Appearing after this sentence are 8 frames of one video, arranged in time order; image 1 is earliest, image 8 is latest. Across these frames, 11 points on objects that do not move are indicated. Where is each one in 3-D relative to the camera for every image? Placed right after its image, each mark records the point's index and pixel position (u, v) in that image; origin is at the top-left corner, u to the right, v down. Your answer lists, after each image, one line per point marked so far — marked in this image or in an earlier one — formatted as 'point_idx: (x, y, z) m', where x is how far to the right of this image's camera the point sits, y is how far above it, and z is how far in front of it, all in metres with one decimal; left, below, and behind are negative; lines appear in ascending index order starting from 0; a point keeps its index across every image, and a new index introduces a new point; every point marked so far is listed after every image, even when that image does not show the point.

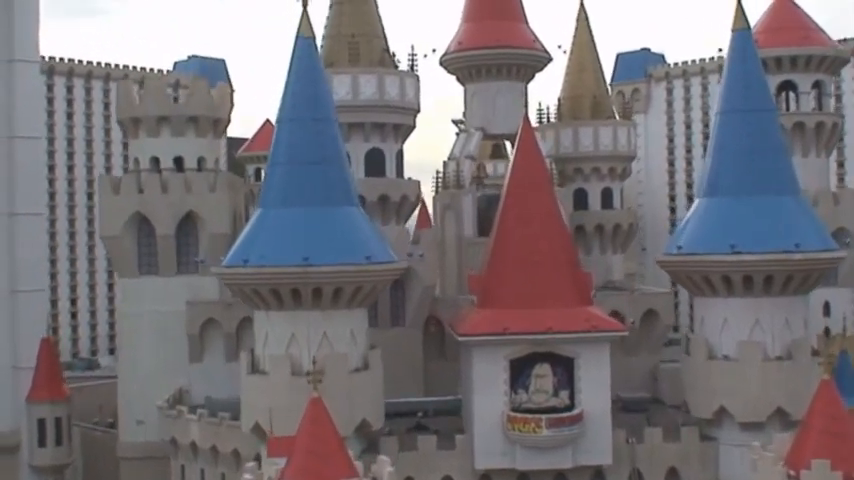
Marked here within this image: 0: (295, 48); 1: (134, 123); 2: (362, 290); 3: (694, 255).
0: (-1.9, +2.7, +14.9) m
1: (-5.3, +2.1, +19.1) m
2: (-0.9, -0.7, +14.2) m
3: (+3.7, -0.3, +14.7) m
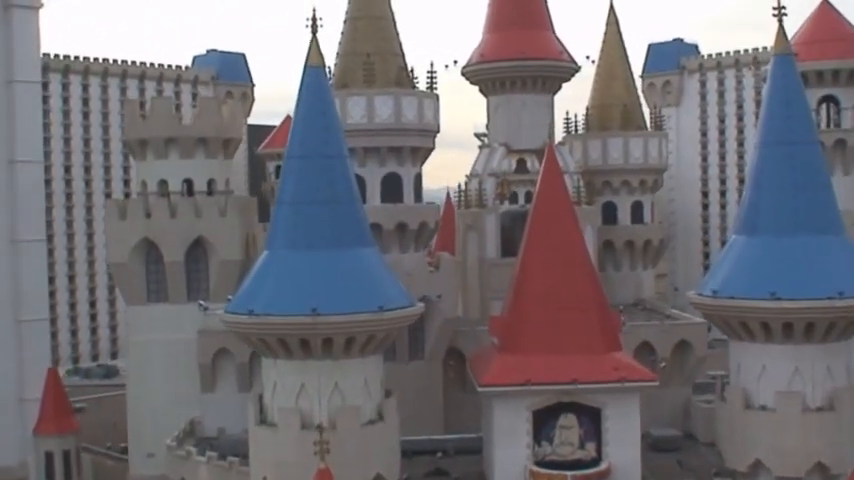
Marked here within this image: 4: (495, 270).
0: (-1.6, +2.1, +14.0) m
1: (-5.0, +1.7, +18.3) m
2: (-0.7, -1.3, +13.4) m
3: (+4.0, -0.8, +13.7) m
4: (+1.3, -0.6, +19.8) m
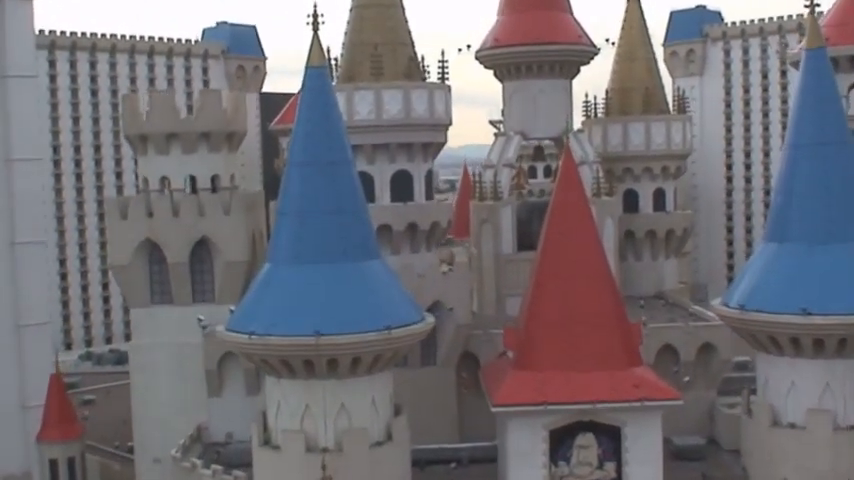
0: (-1.5, +2.0, +13.2) m
1: (-4.8, +1.7, +17.6) m
2: (-0.5, -1.4, +12.7) m
3: (+4.1, -0.9, +13.0) m
4: (+1.5, -0.5, +19.1) m
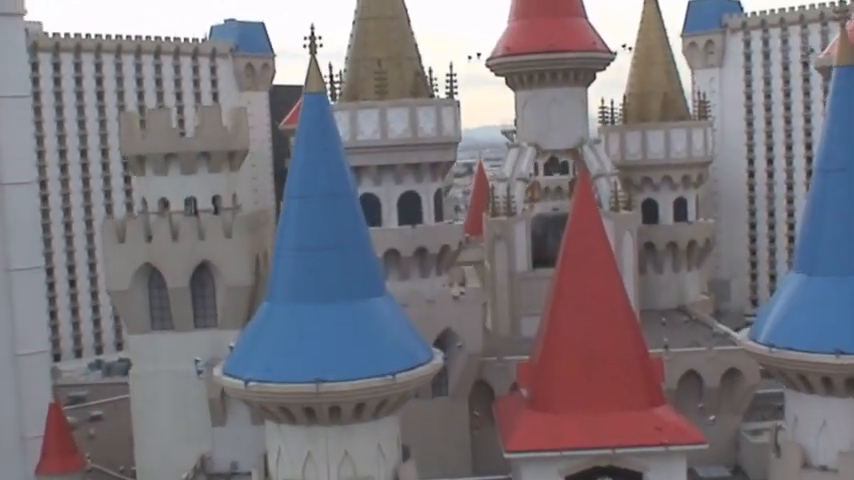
0: (-1.5, +1.5, +12.5) m
1: (-4.6, +1.3, +16.9) m
2: (-0.4, -1.8, +12.0) m
3: (+4.2, -1.3, +12.2) m
4: (+1.7, -0.8, +18.3) m
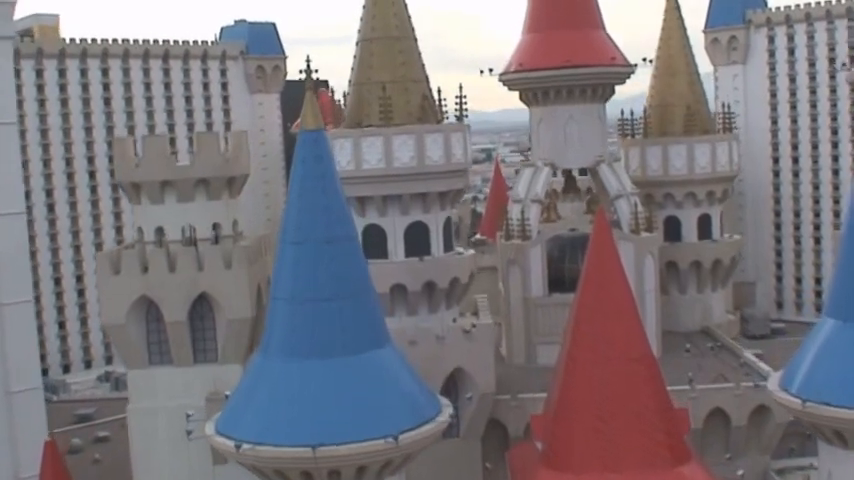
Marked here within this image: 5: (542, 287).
0: (-1.4, +1.0, +11.6) m
1: (-4.5, +0.8, +16.1) m
2: (-0.4, -2.4, +11.2) m
3: (+4.2, -1.8, +11.3) m
4: (+1.9, -1.2, +17.4) m
5: (+1.9, -0.8, +17.5) m
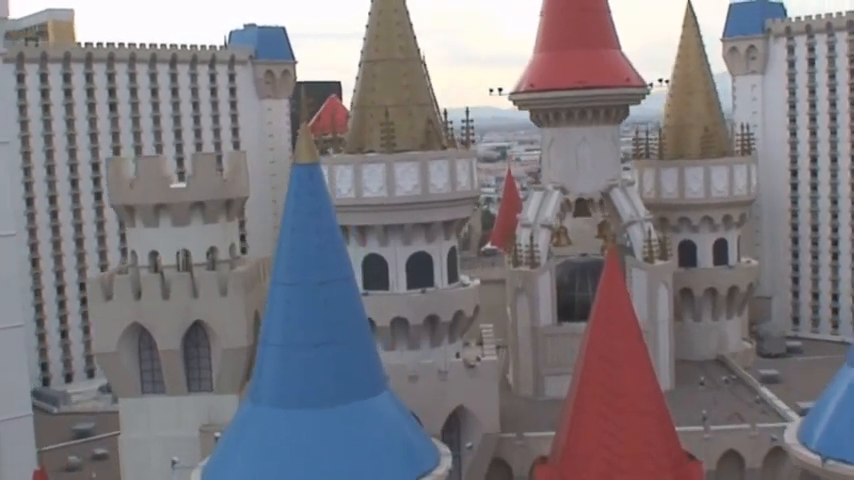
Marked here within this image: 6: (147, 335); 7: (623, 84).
0: (-1.4, +0.6, +11.0) m
1: (-4.4, +0.4, +15.6) m
2: (-0.4, -2.8, +10.6) m
3: (+4.2, -2.3, +10.6) m
4: (+2.0, -1.6, +16.8) m
5: (+2.0, -1.2, +16.9) m
6: (-4.1, -1.4, +15.6) m
7: (+3.1, +2.5, +16.6) m
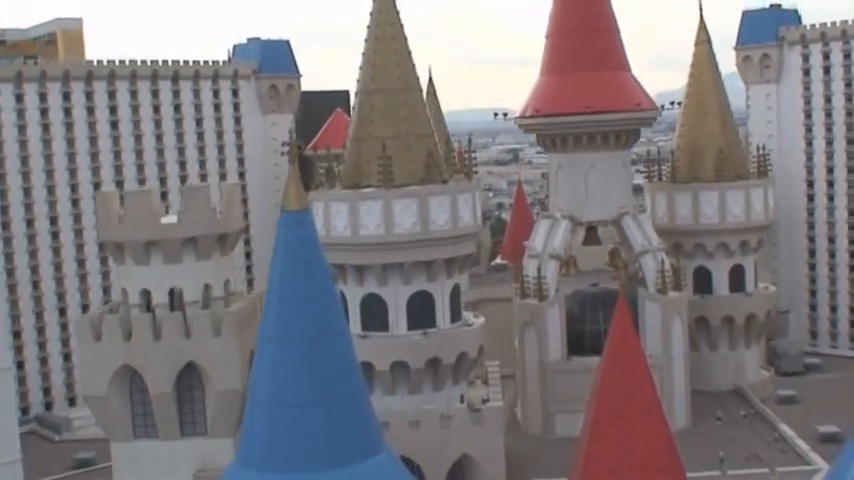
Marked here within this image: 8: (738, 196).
0: (-1.4, +0.1, +10.3) m
1: (-4.4, -0.1, +14.9) m
2: (-0.4, -3.3, +9.9) m
3: (+4.2, -2.7, +9.8) m
4: (+2.0, -2.1, +16.1) m
5: (+2.0, -1.7, +16.2) m
6: (-4.1, -1.9, +15.0) m
7: (+3.1, +2.0, +15.9) m
8: (+5.2, +0.8, +17.8) m
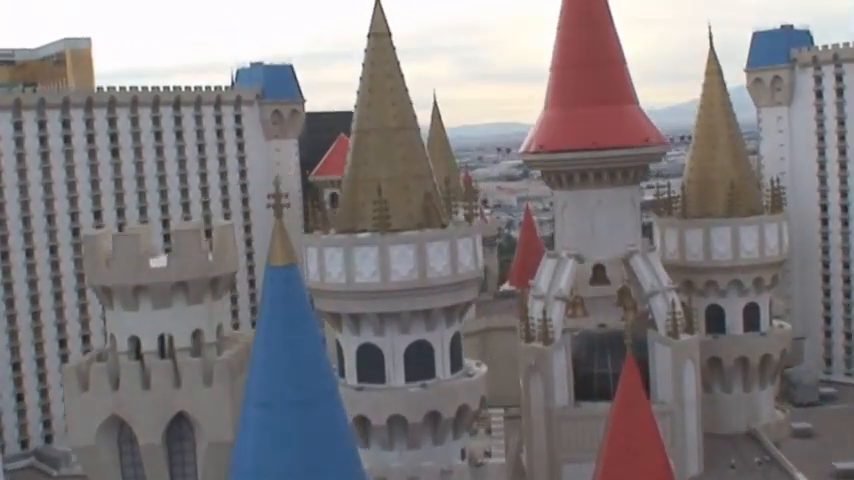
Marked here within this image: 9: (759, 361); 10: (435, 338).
0: (-1.5, -0.4, +9.8) m
1: (-4.4, -0.7, +14.4) m
2: (-0.5, -3.8, +9.2) m
3: (+4.2, -3.2, +9.1) m
4: (+2.1, -2.7, +15.4) m
5: (+2.0, -2.3, +15.5) m
6: (-4.1, -2.5, +14.4) m
7: (+3.1, +1.4, +15.3) m
8: (+5.3, +0.1, +17.1) m
9: (+5.5, -2.0, +17.4) m
10: (+0.1, -1.2, +12.9) m
